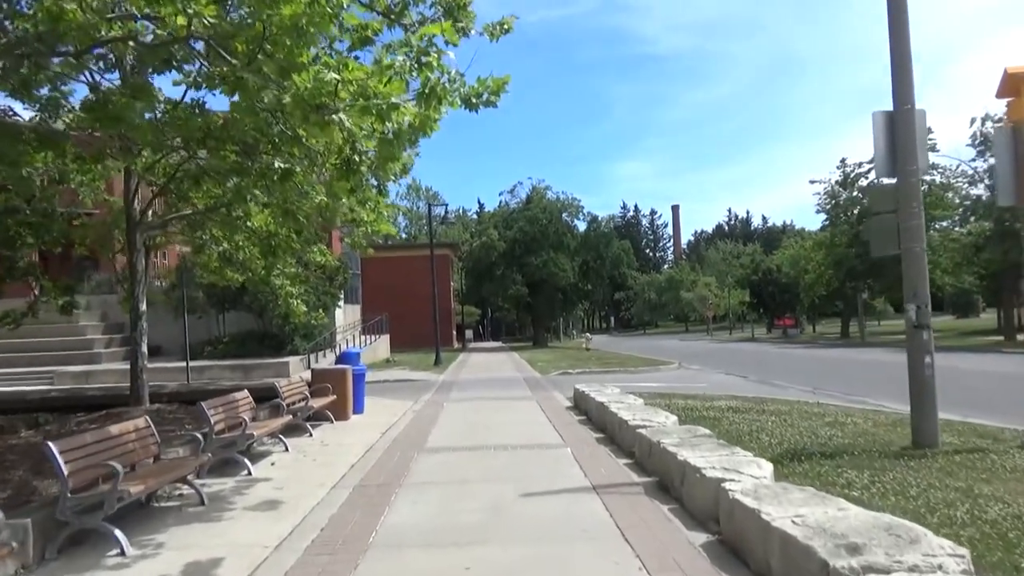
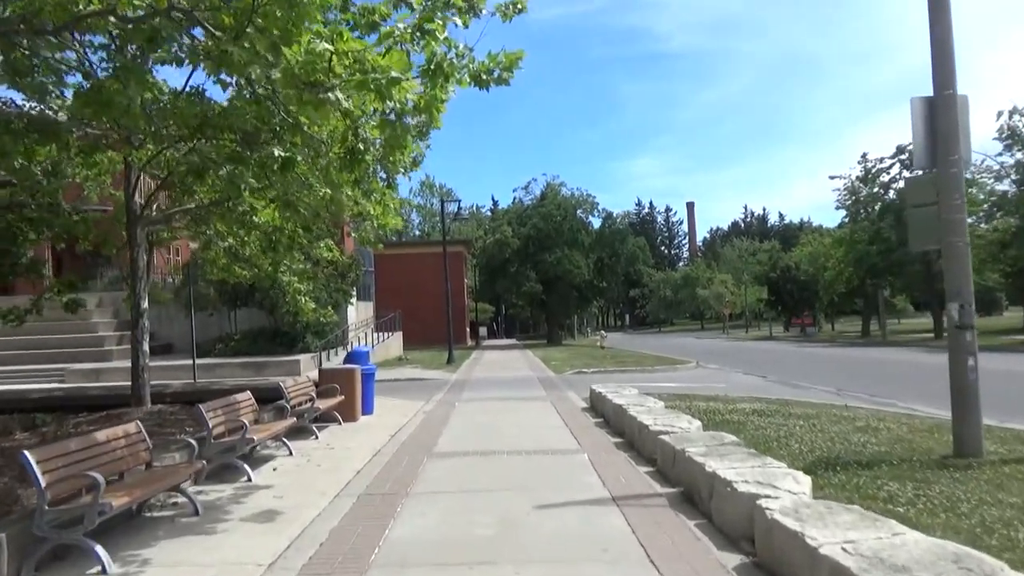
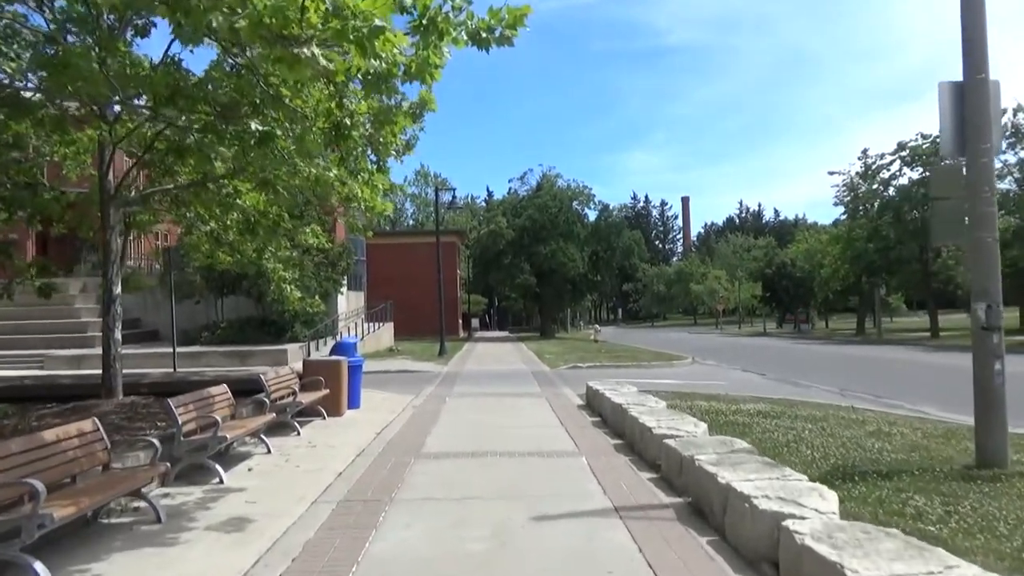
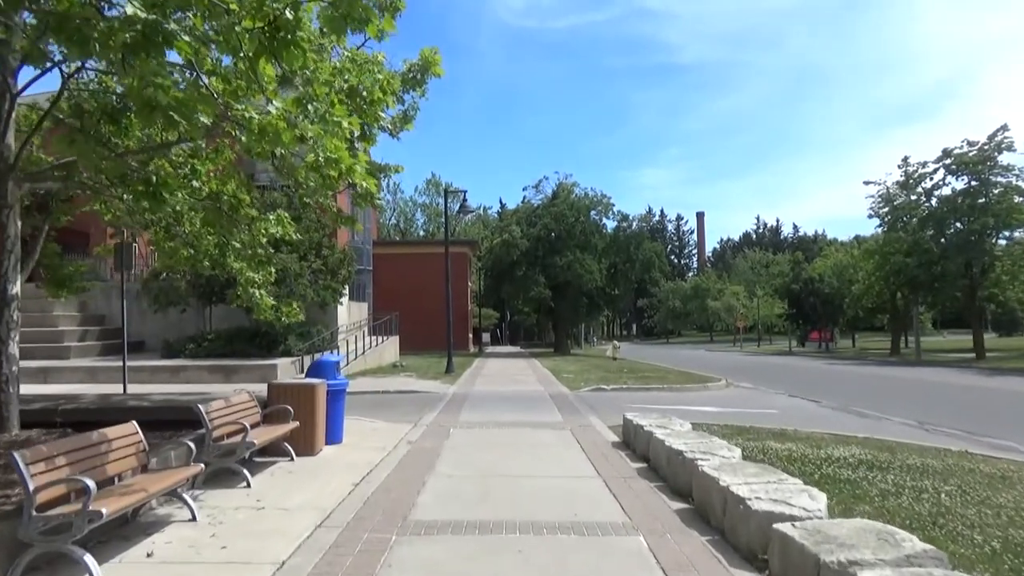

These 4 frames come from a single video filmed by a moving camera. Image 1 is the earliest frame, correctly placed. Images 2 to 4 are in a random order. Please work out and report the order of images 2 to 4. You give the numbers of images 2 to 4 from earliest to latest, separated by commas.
2, 3, 4
